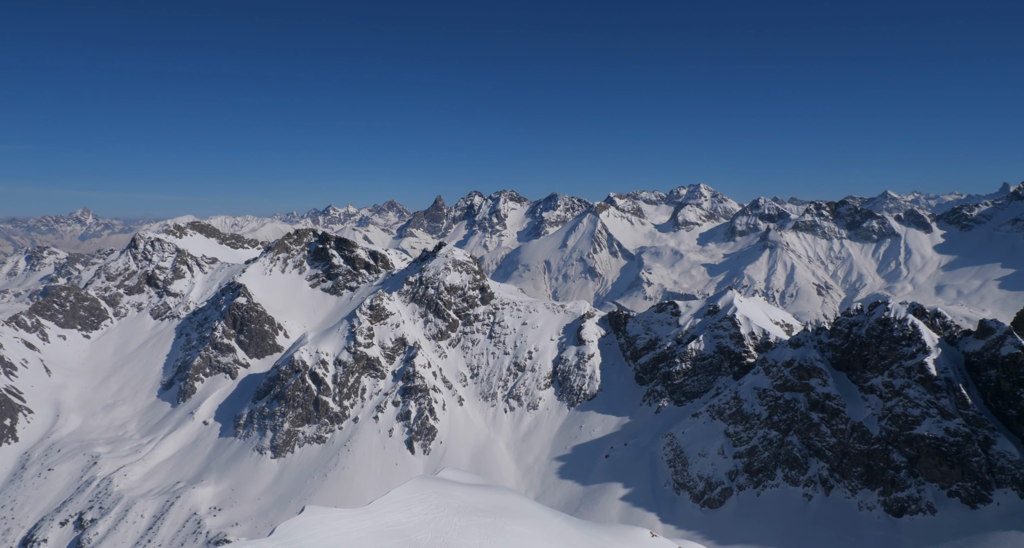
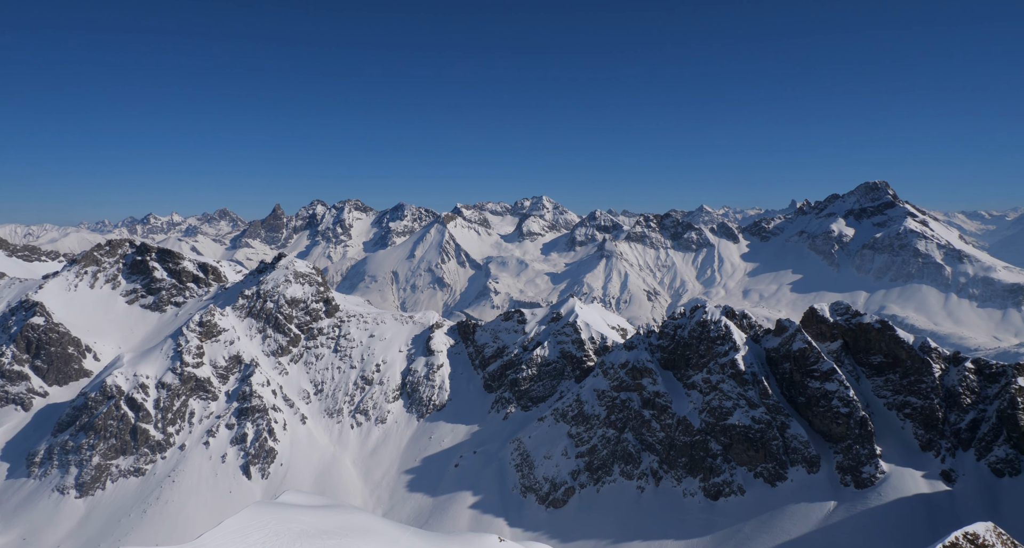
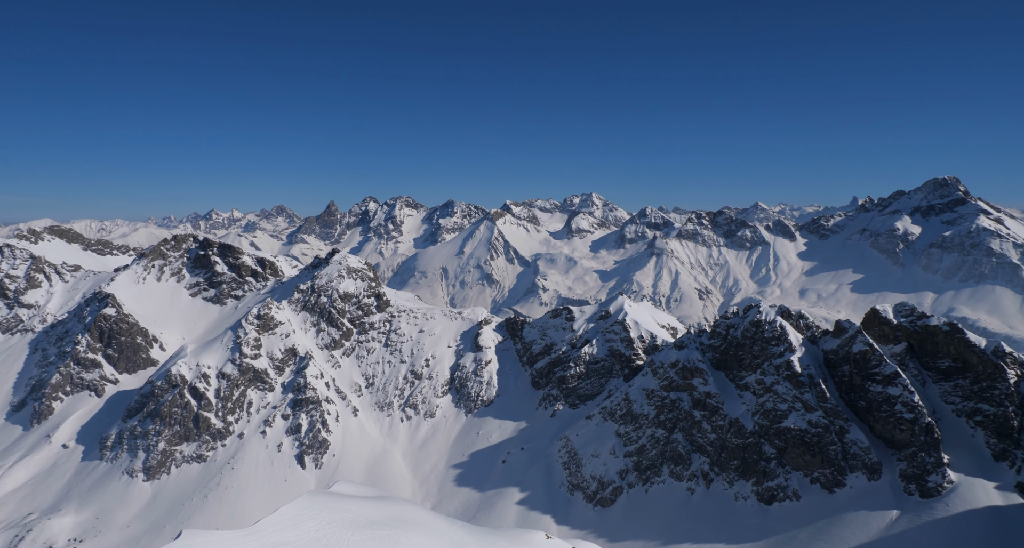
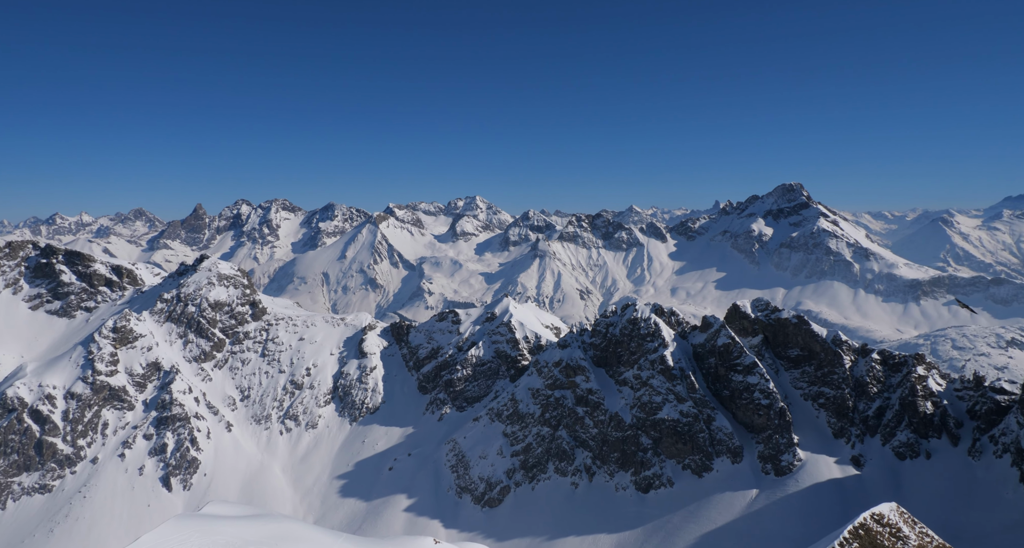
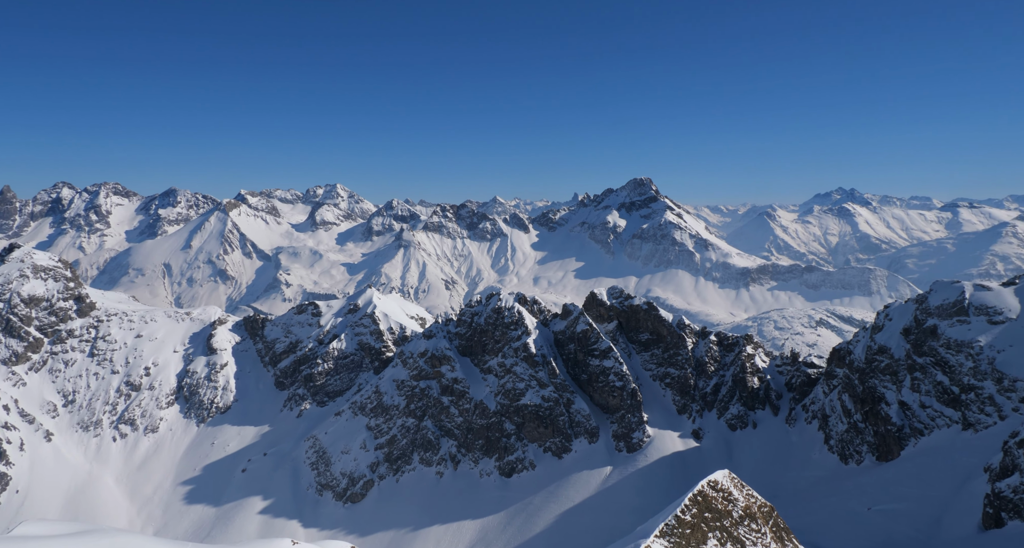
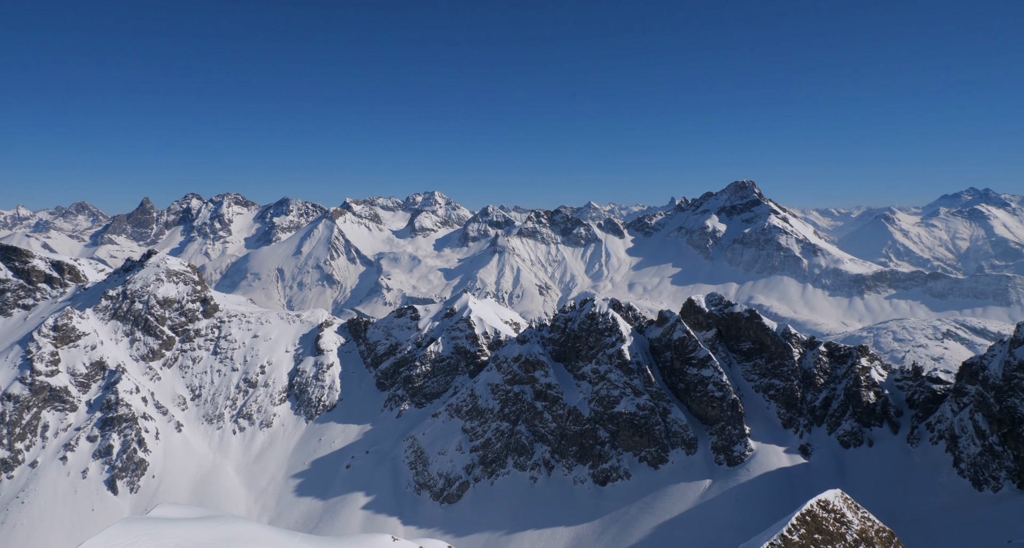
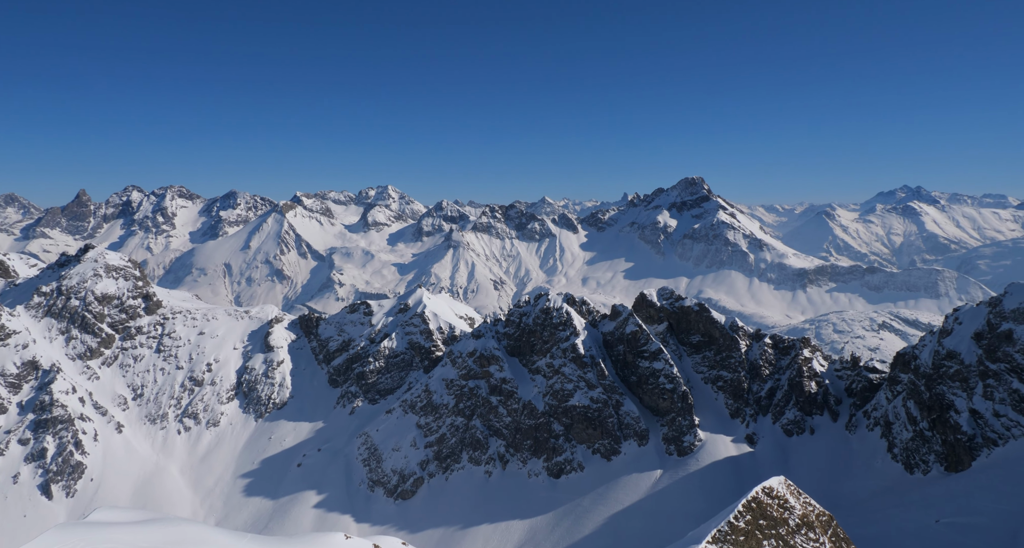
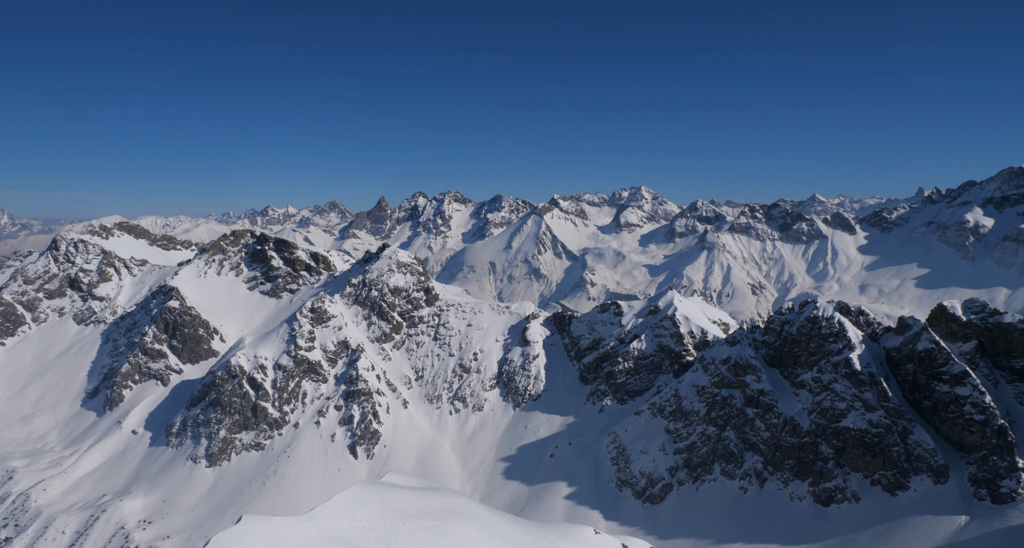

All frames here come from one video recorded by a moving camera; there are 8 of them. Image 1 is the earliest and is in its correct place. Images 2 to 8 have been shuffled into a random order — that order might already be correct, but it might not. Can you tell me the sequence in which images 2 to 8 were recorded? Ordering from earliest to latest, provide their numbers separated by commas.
8, 3, 2, 4, 6, 7, 5
